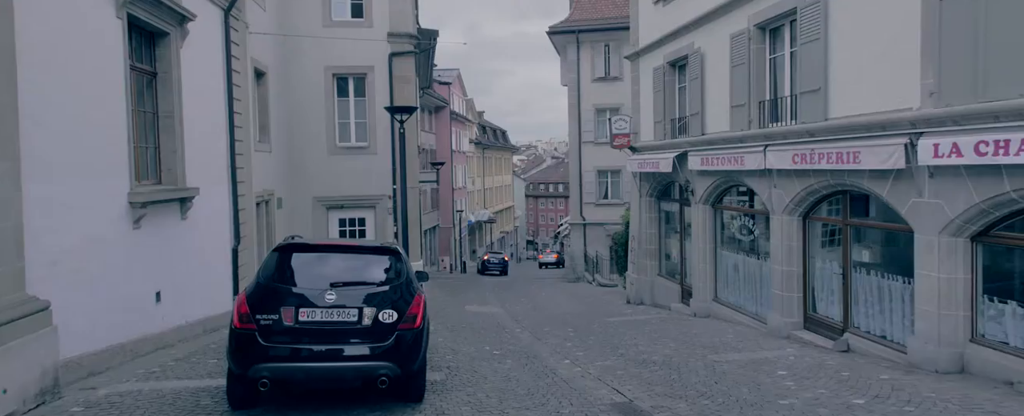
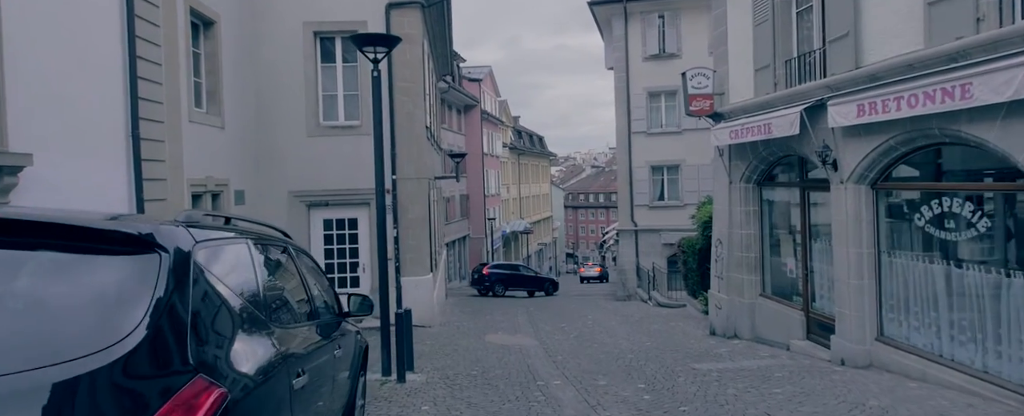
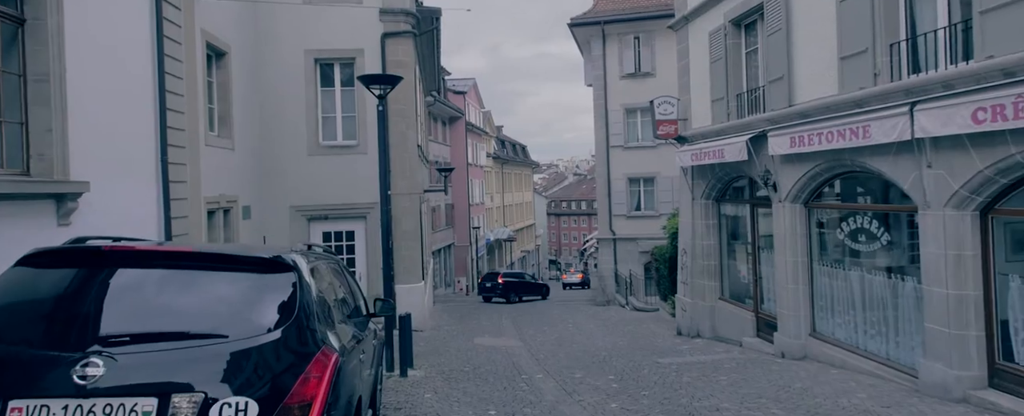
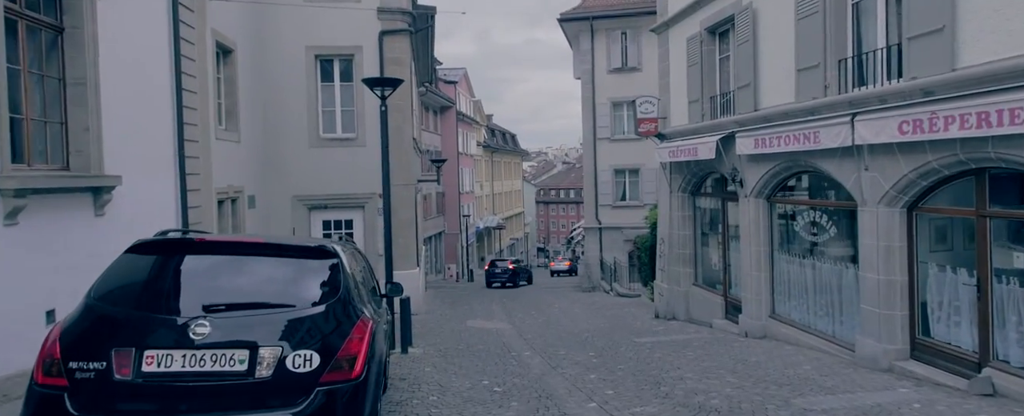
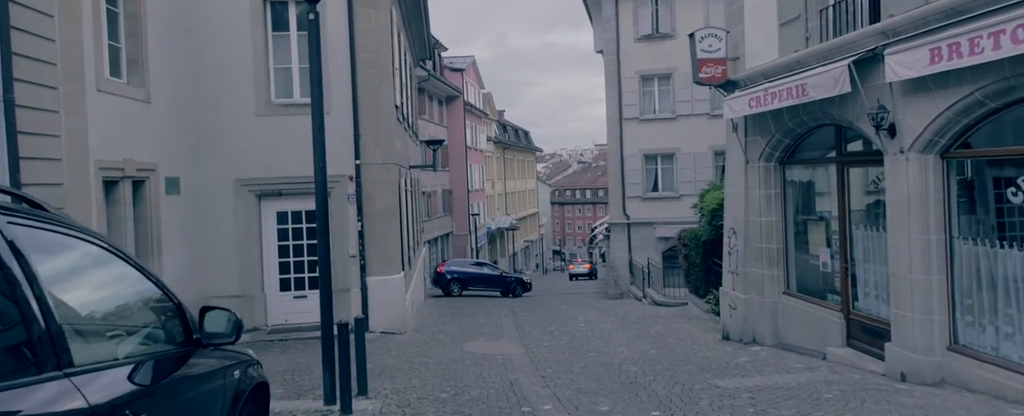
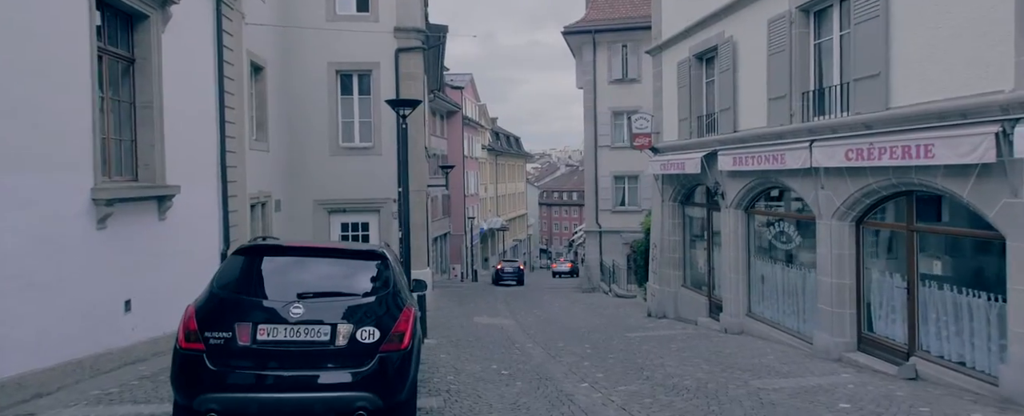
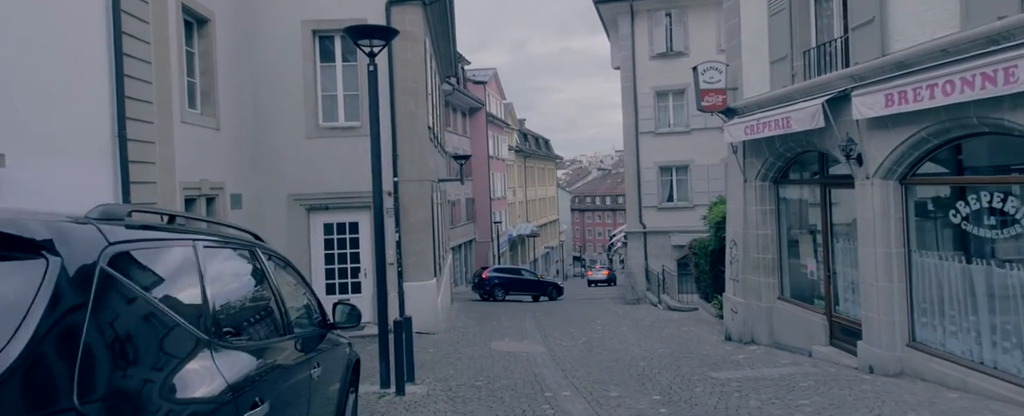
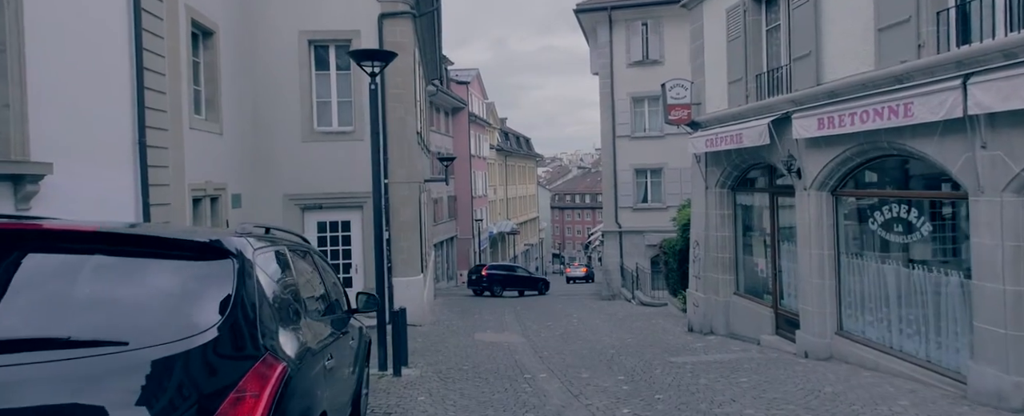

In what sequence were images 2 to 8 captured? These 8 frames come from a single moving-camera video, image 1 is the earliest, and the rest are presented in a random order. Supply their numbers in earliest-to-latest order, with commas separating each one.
6, 4, 3, 8, 2, 7, 5
